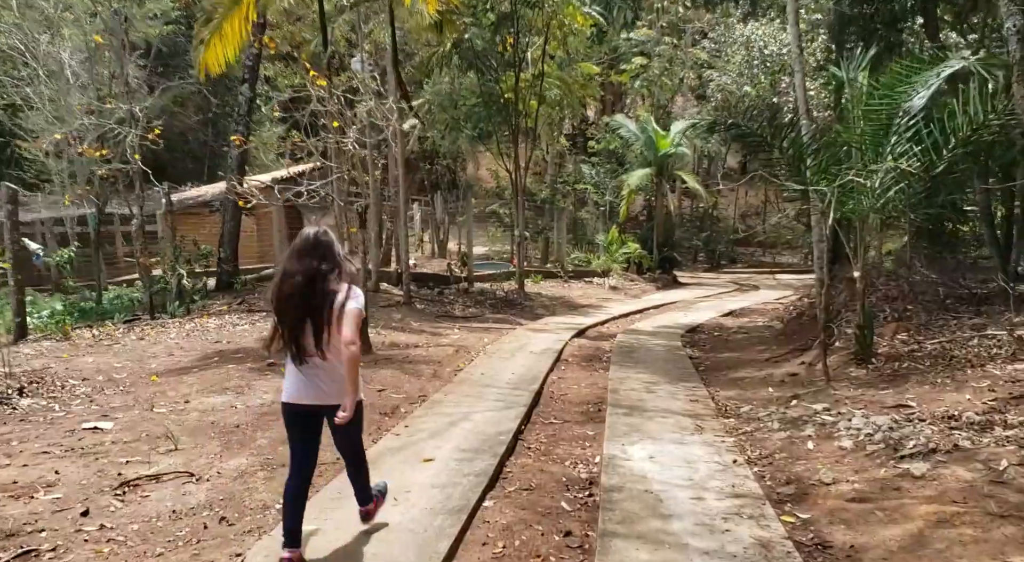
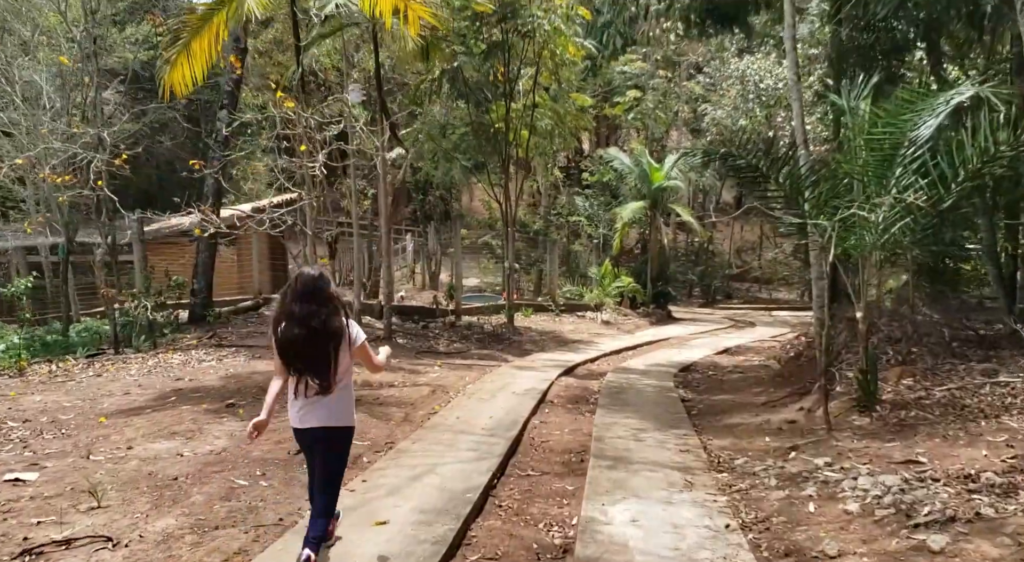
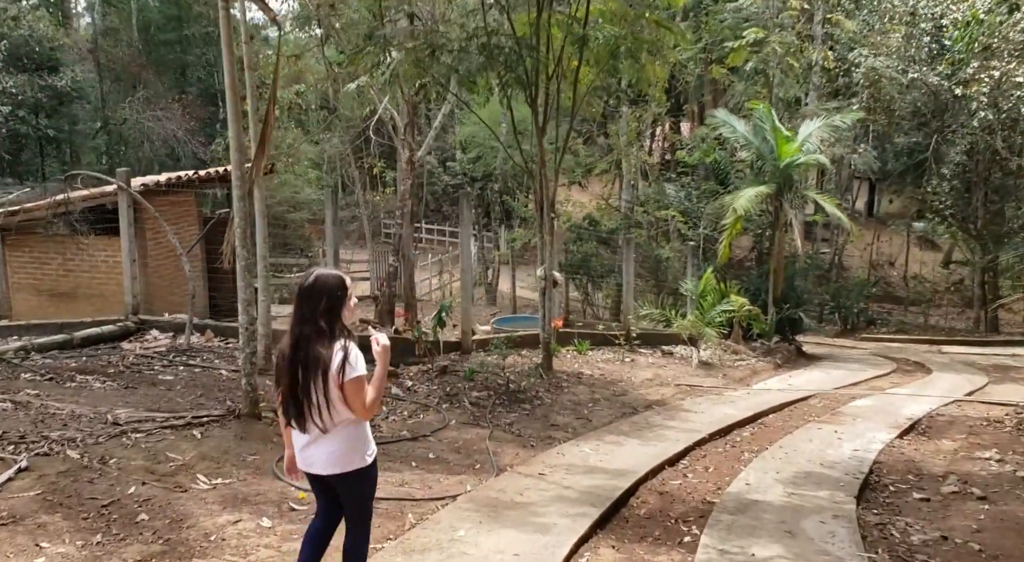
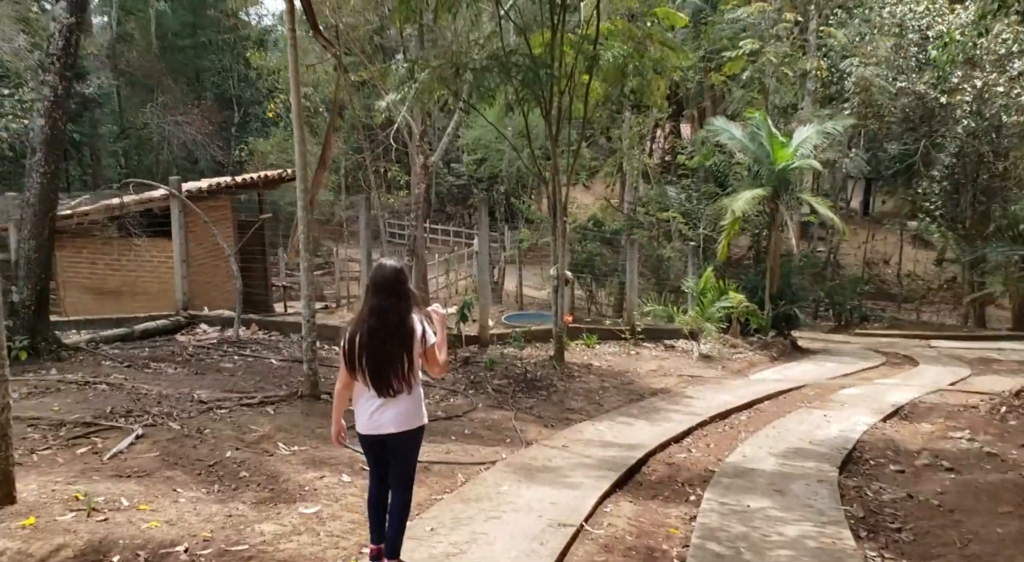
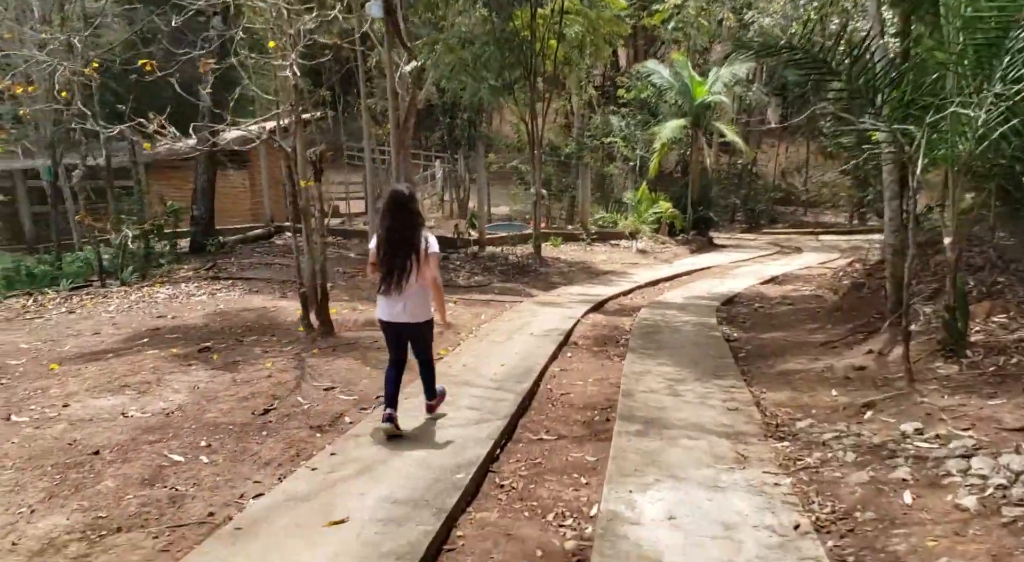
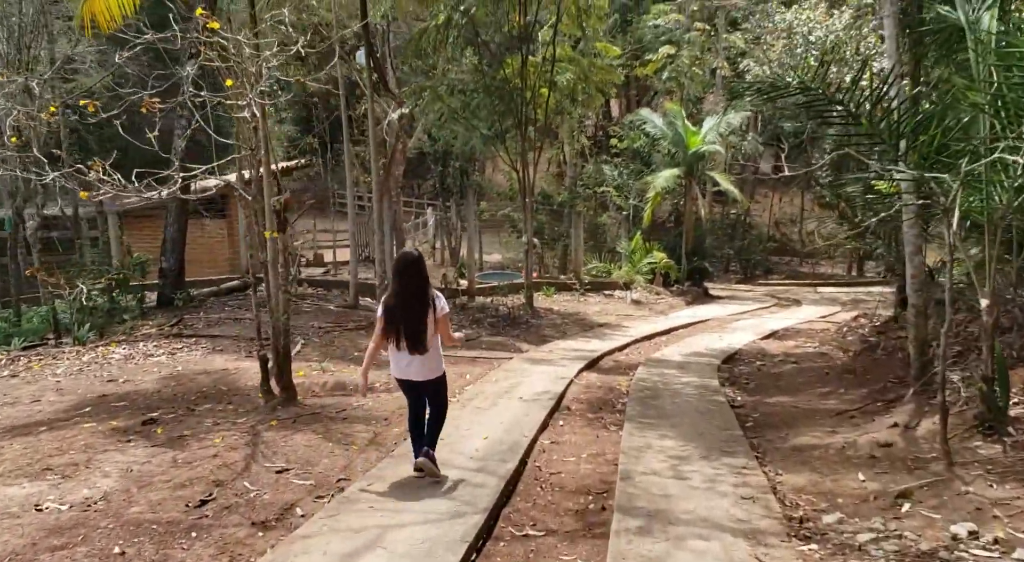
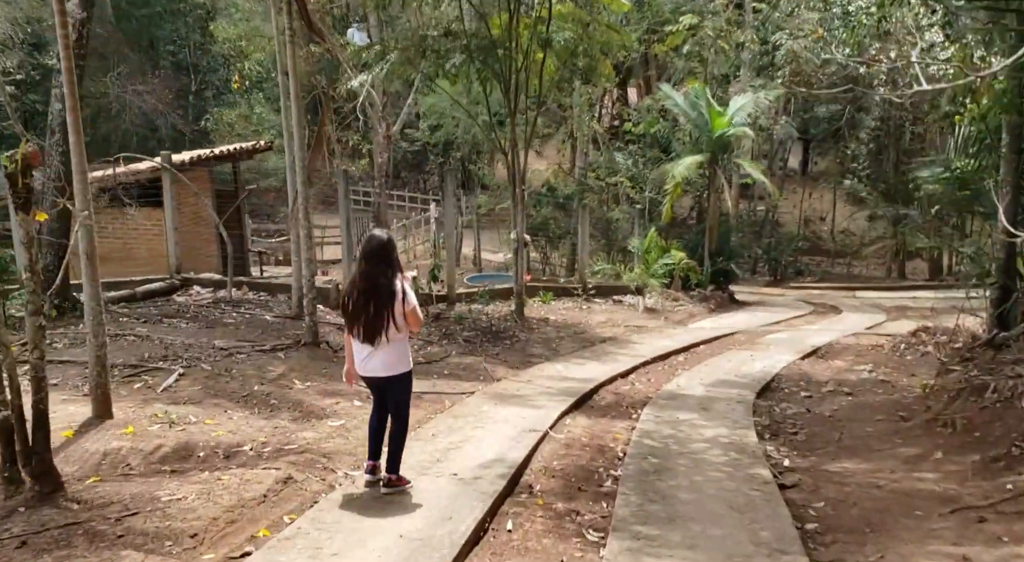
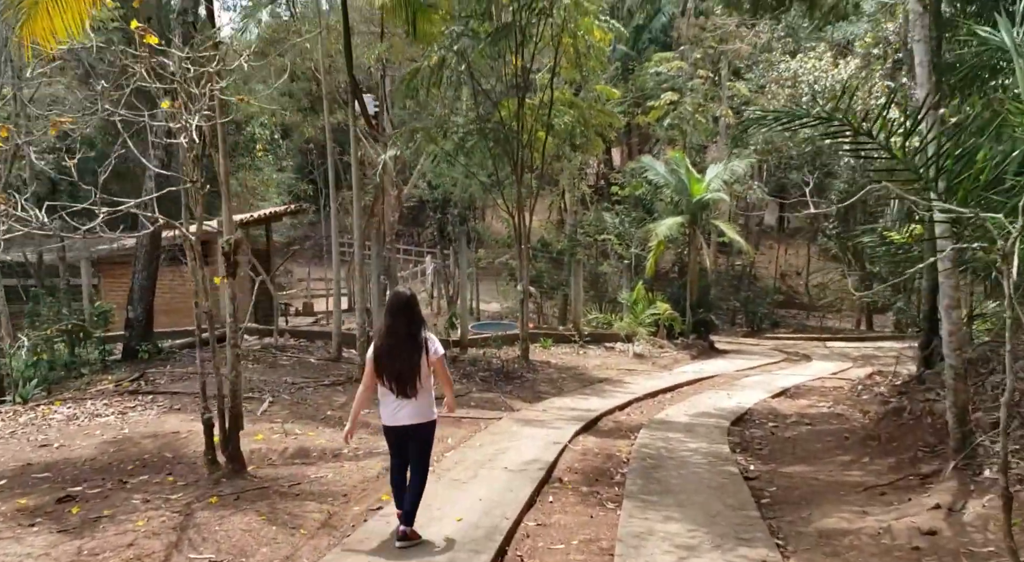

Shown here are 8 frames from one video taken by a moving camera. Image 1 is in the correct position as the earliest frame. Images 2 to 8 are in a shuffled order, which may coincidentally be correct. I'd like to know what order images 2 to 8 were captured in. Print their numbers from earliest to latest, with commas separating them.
2, 5, 6, 8, 7, 4, 3
